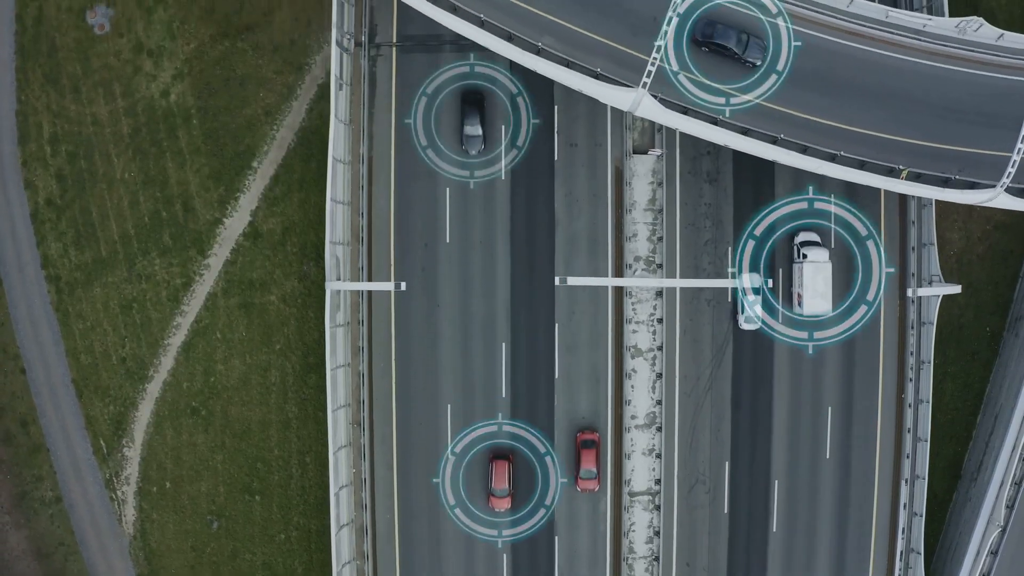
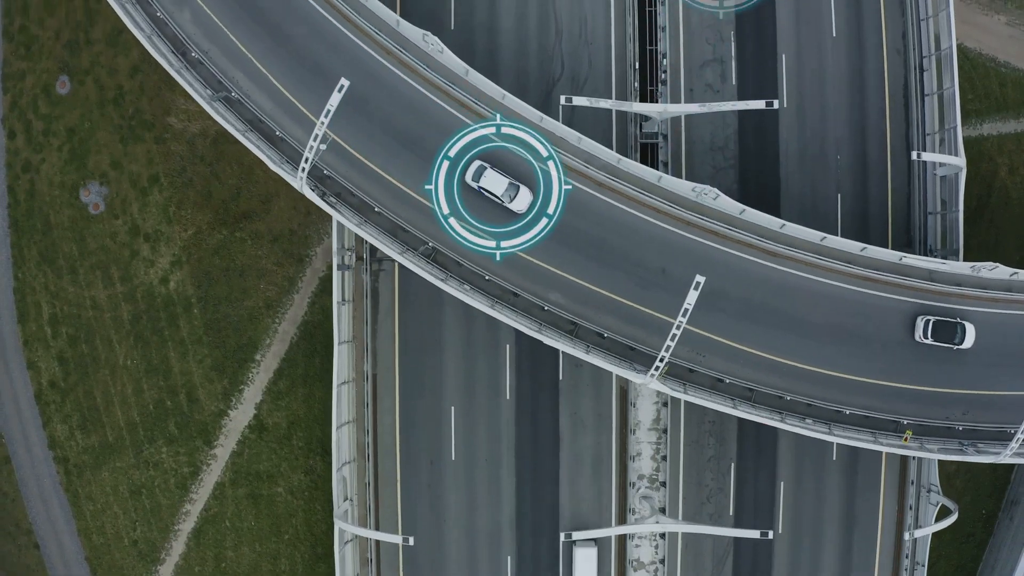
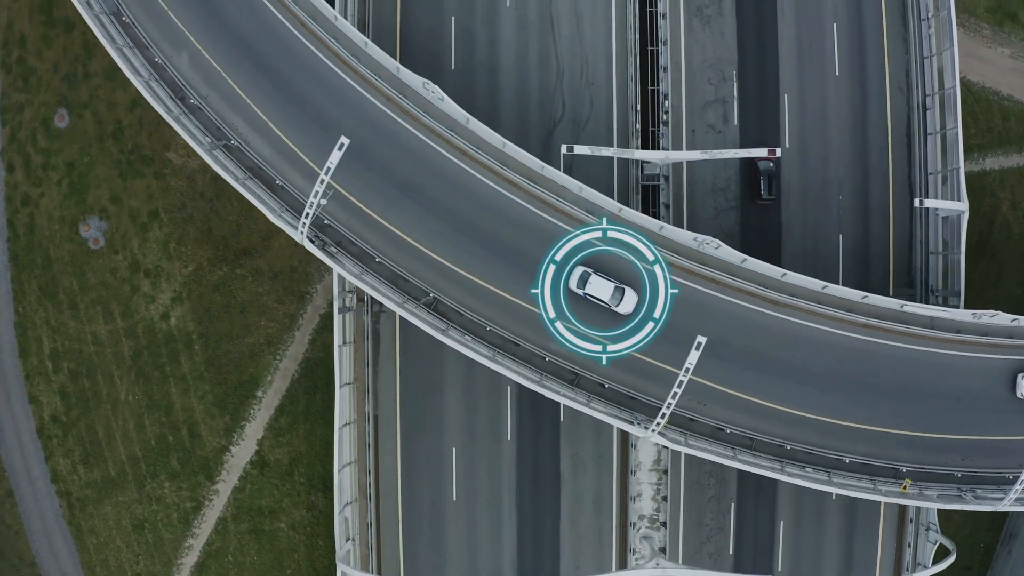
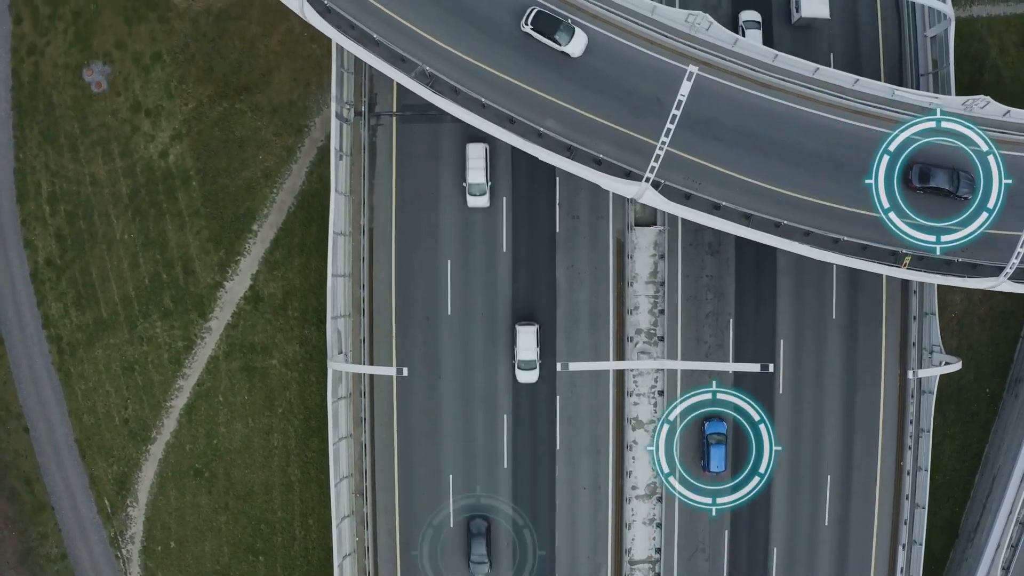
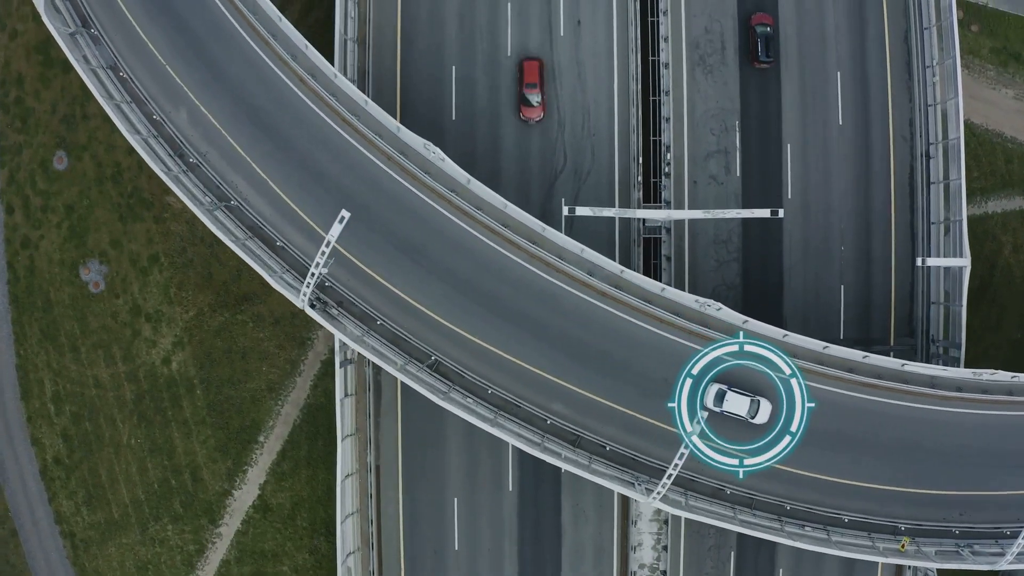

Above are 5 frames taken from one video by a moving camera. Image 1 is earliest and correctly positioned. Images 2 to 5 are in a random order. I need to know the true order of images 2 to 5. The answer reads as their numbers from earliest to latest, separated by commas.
4, 2, 3, 5
